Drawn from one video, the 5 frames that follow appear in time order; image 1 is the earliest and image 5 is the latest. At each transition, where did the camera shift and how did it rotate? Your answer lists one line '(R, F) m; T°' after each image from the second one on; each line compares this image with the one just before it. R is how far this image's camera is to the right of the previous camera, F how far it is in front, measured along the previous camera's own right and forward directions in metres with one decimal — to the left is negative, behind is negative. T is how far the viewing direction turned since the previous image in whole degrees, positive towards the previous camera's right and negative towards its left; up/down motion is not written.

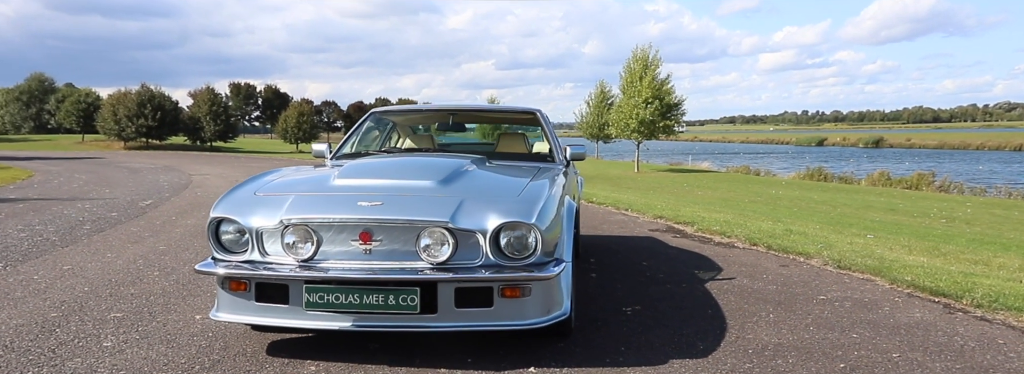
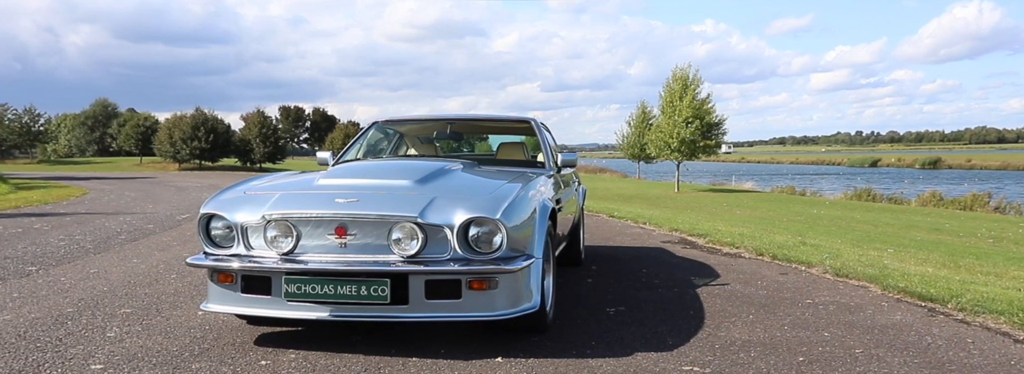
(+0.3, -0.2) m; -3°
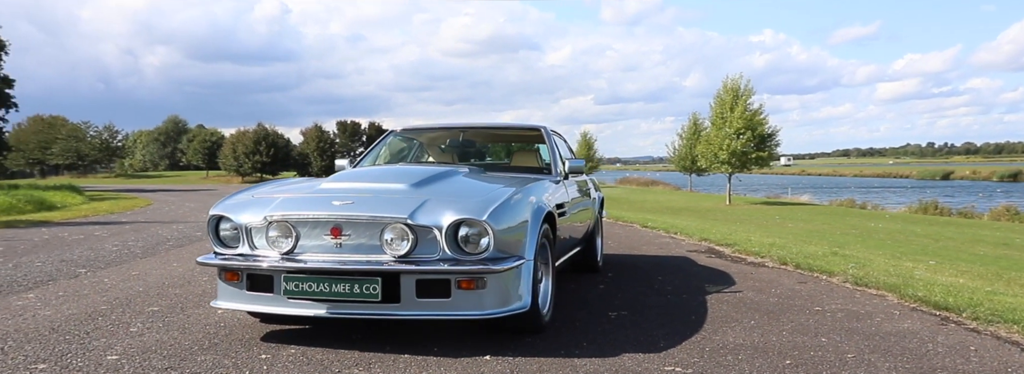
(+0.3, -0.1) m; -4°
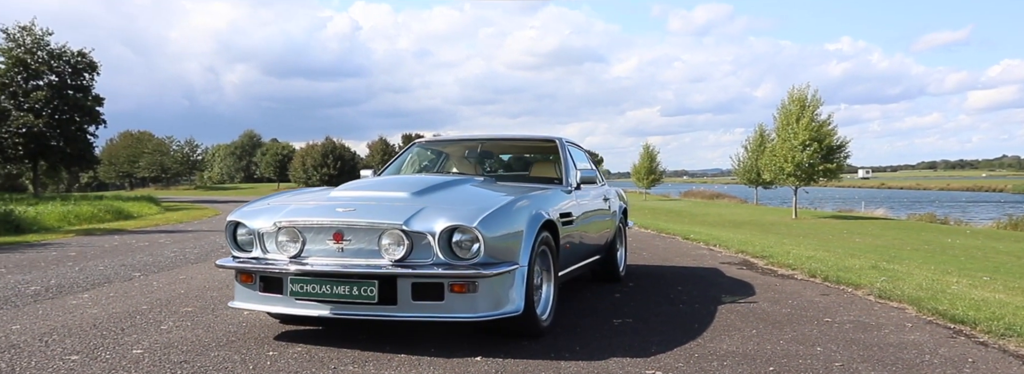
(+0.3, -0.1) m; -5°
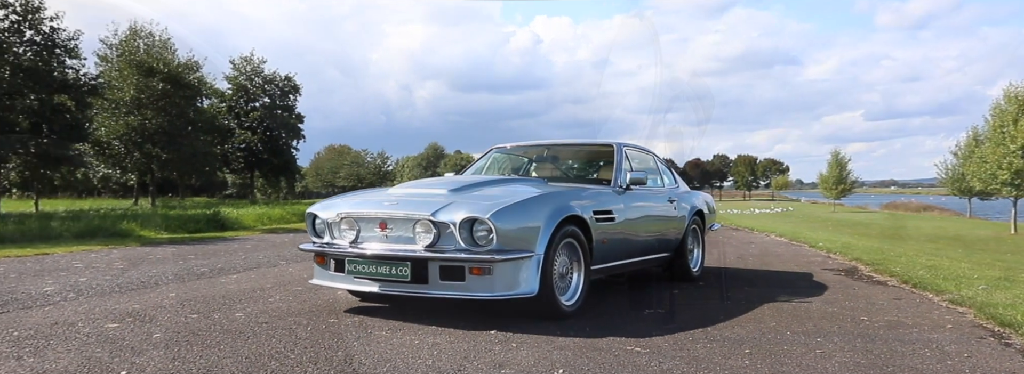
(+0.9, -0.4) m; -13°
